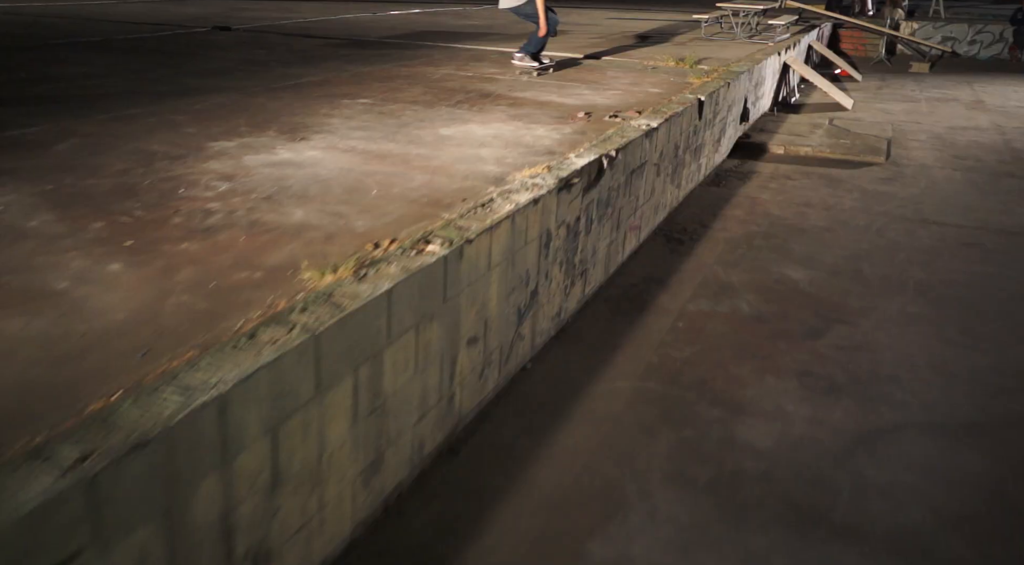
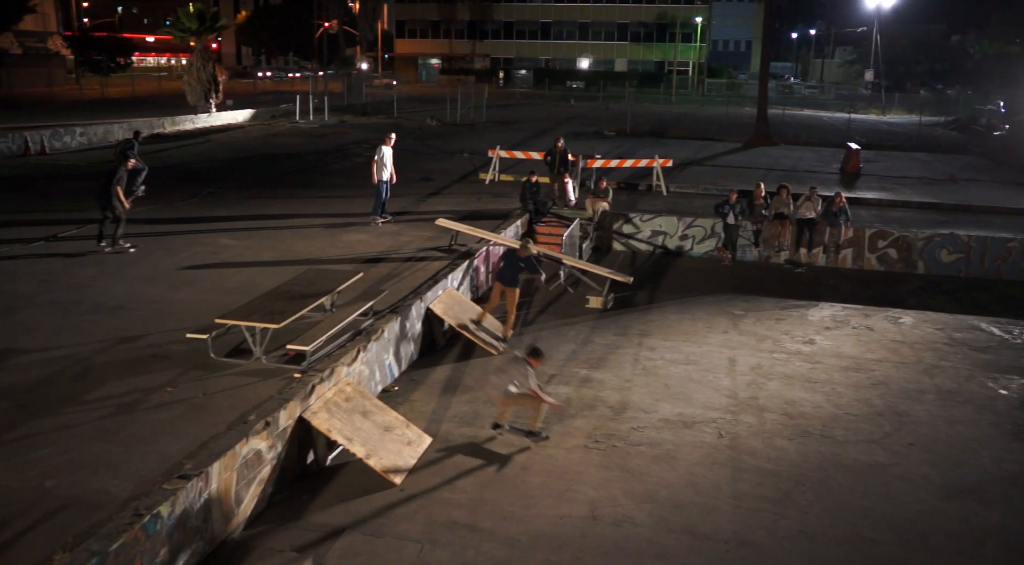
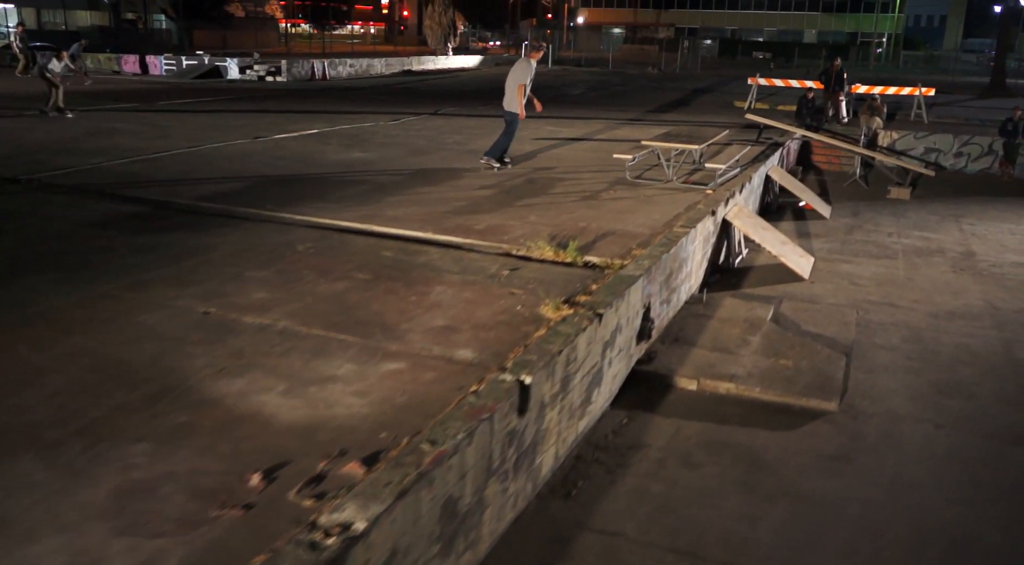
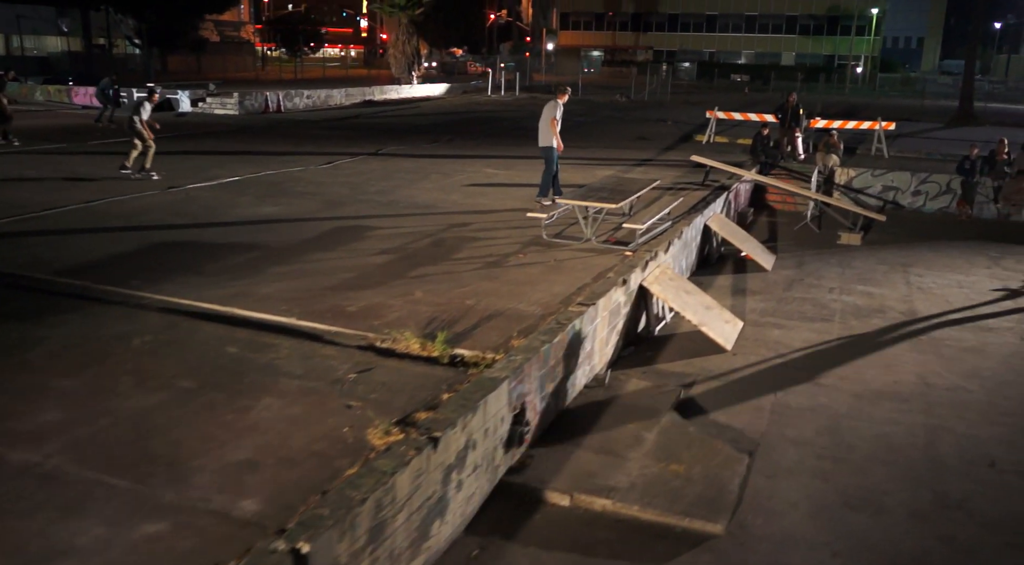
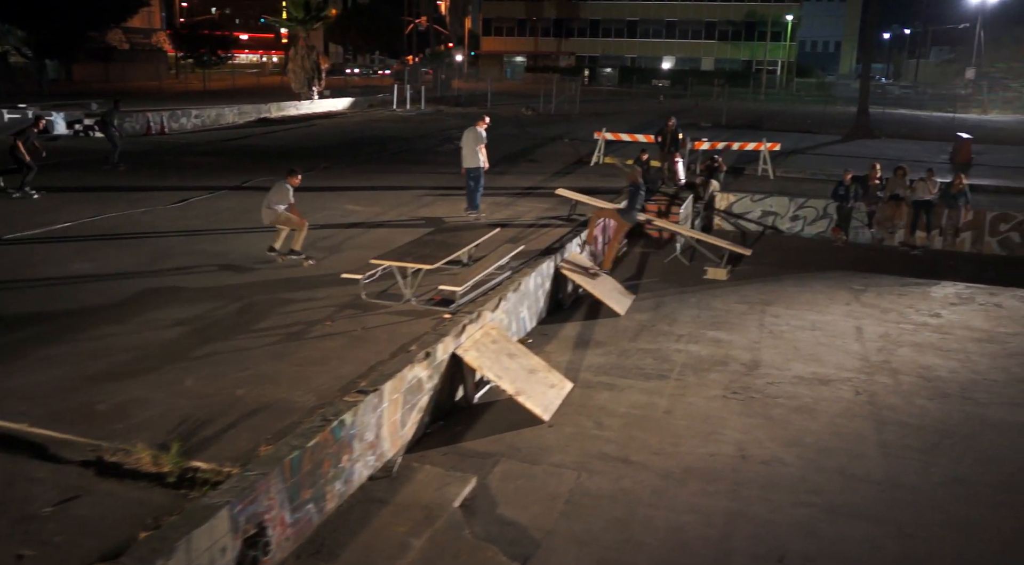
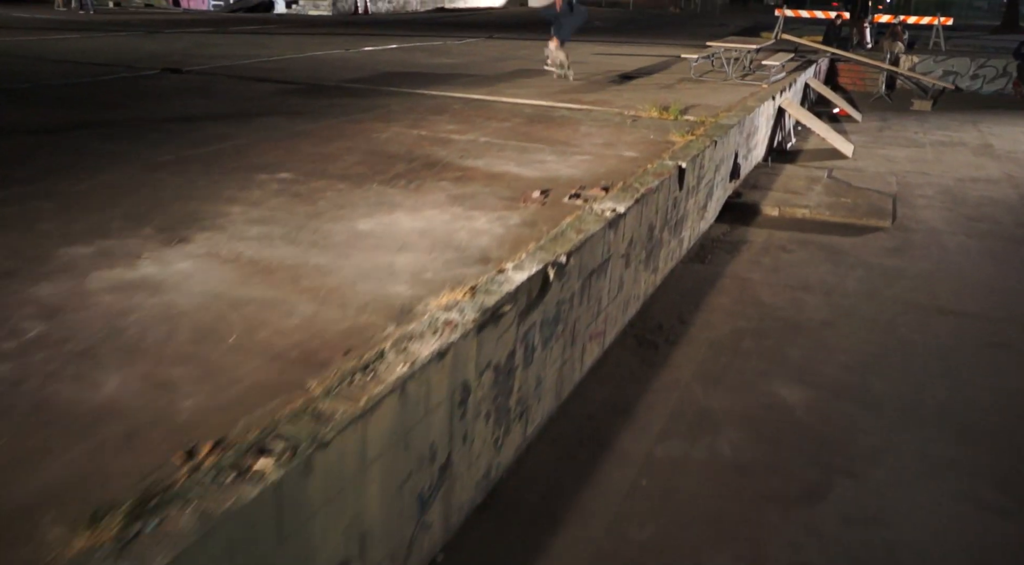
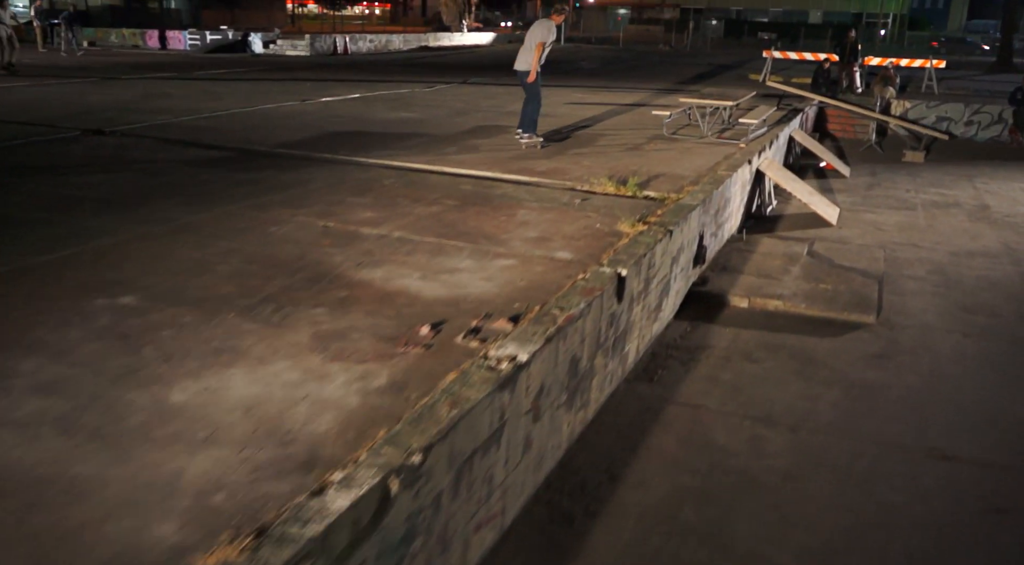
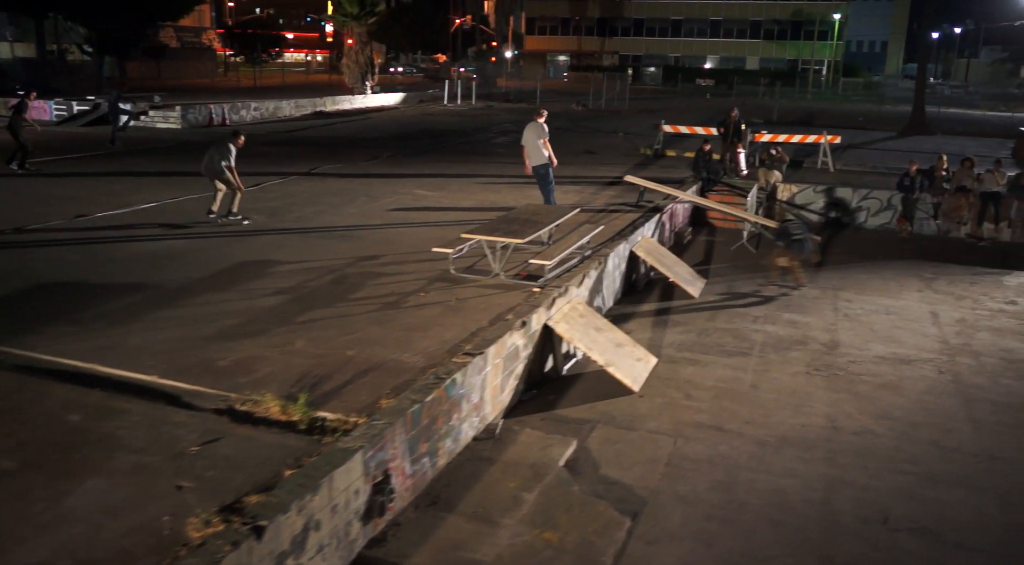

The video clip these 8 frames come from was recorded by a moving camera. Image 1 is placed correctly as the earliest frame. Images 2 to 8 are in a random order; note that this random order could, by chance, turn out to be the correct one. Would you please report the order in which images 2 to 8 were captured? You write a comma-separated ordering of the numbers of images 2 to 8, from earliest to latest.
6, 7, 3, 4, 8, 5, 2
